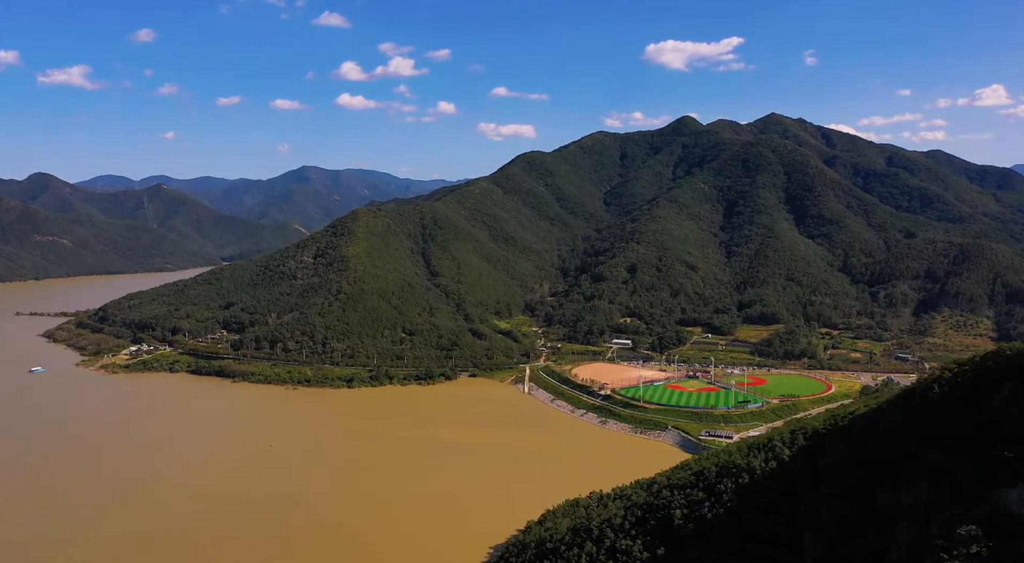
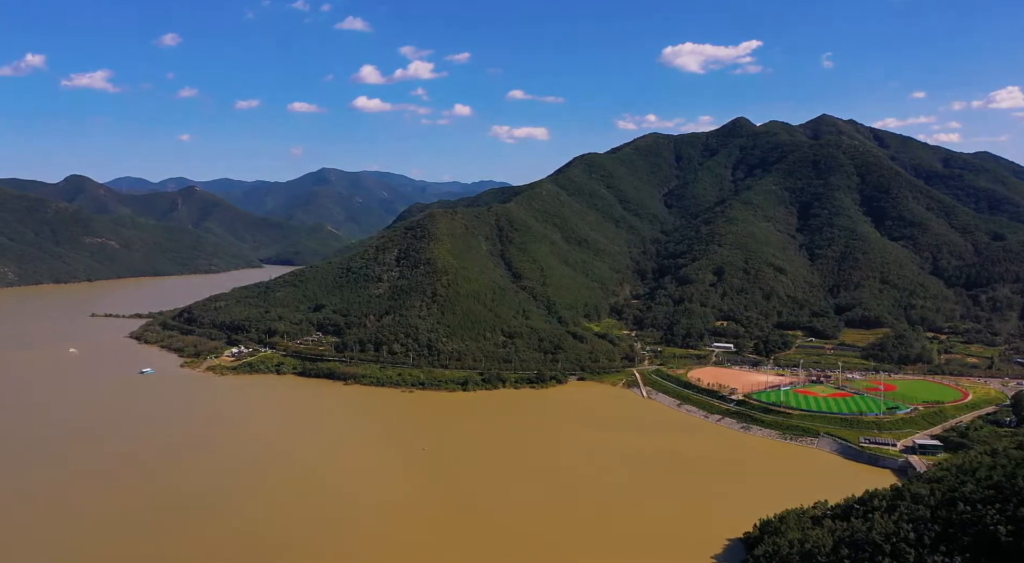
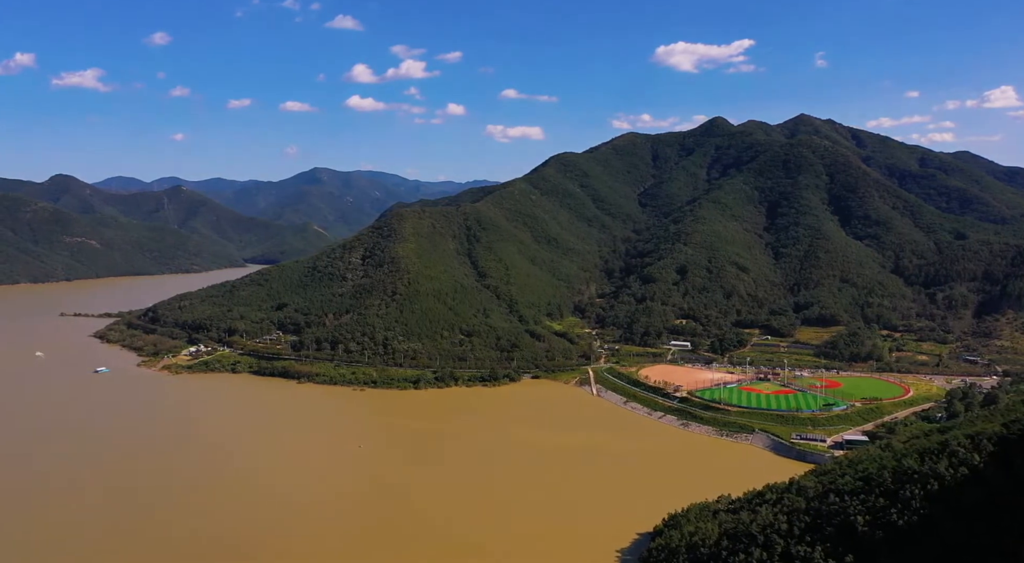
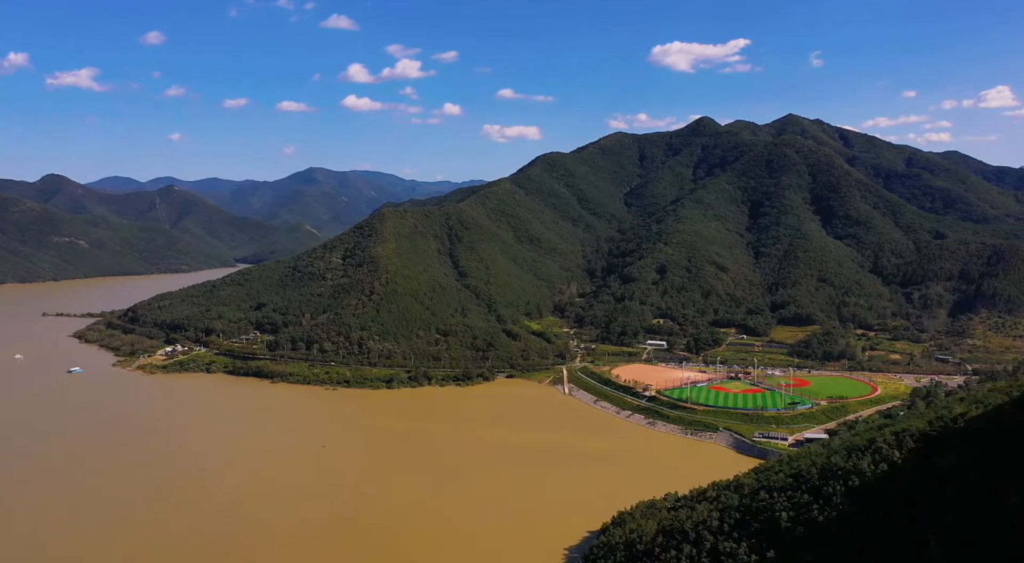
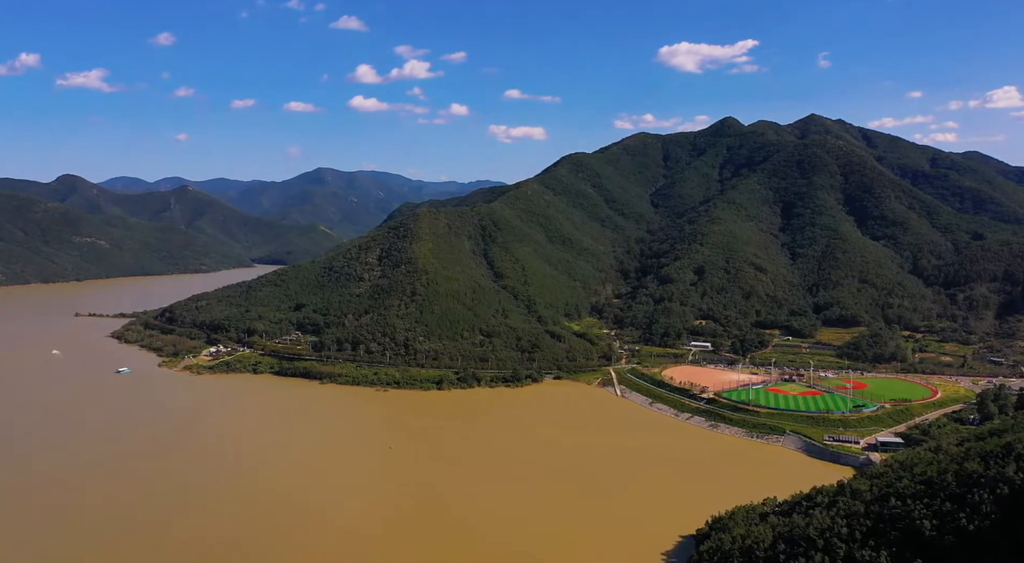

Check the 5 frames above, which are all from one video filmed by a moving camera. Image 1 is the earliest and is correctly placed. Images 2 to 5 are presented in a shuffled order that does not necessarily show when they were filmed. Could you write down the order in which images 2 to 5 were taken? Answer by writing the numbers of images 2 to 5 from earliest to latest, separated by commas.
4, 3, 5, 2
